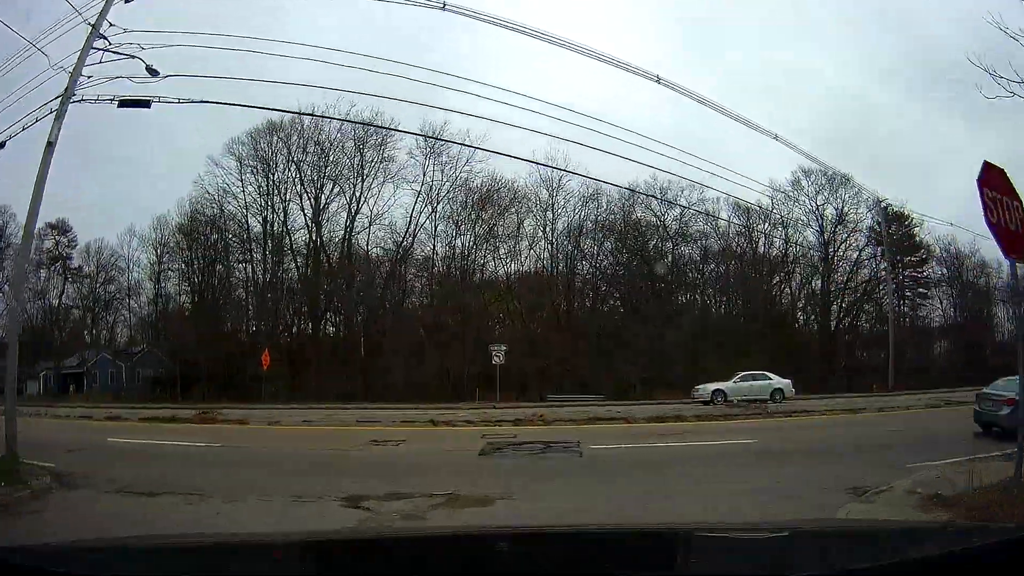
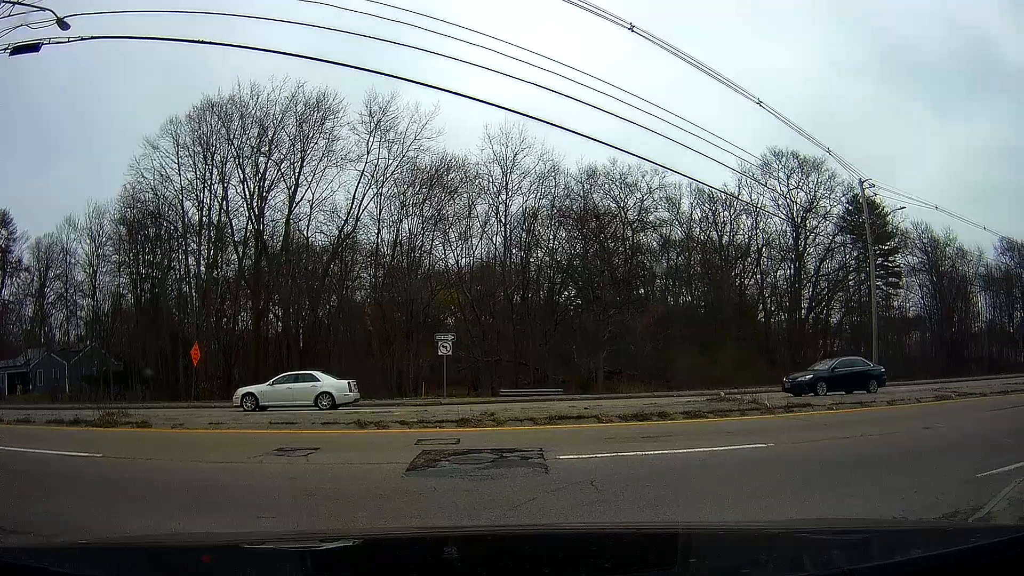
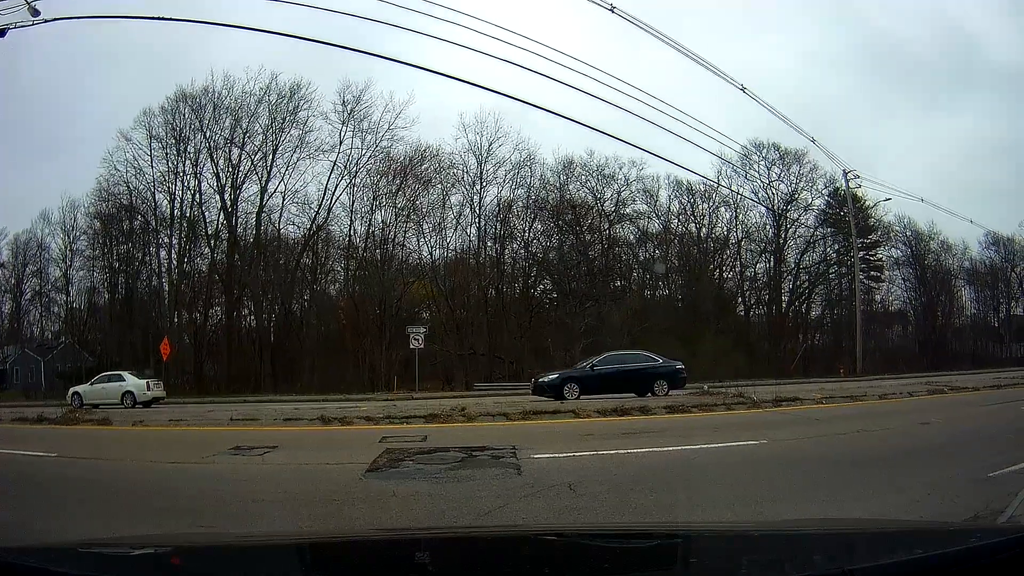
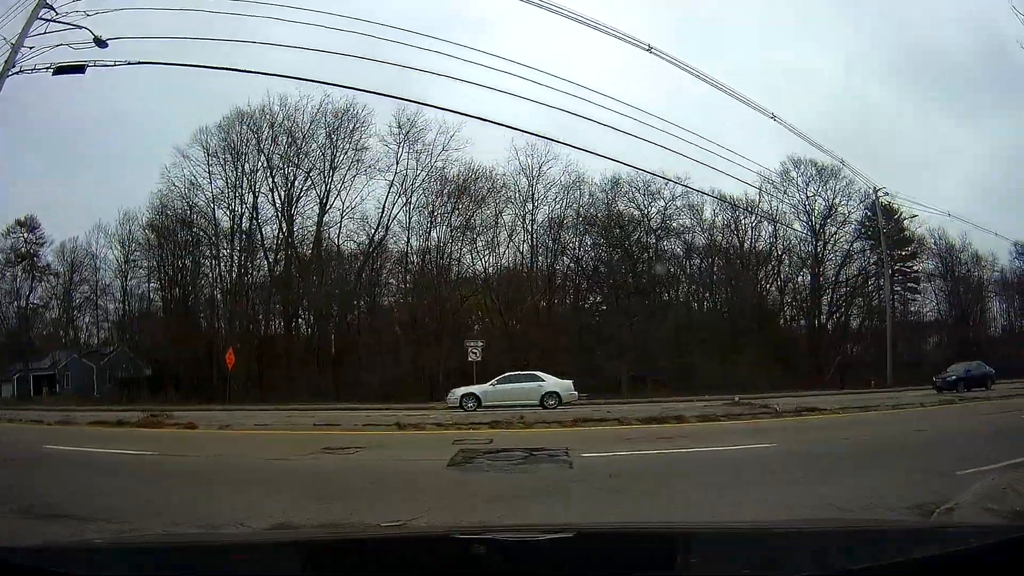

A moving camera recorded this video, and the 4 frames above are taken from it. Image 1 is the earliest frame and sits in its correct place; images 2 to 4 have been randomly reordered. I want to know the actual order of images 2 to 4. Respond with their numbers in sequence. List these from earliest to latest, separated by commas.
4, 2, 3
